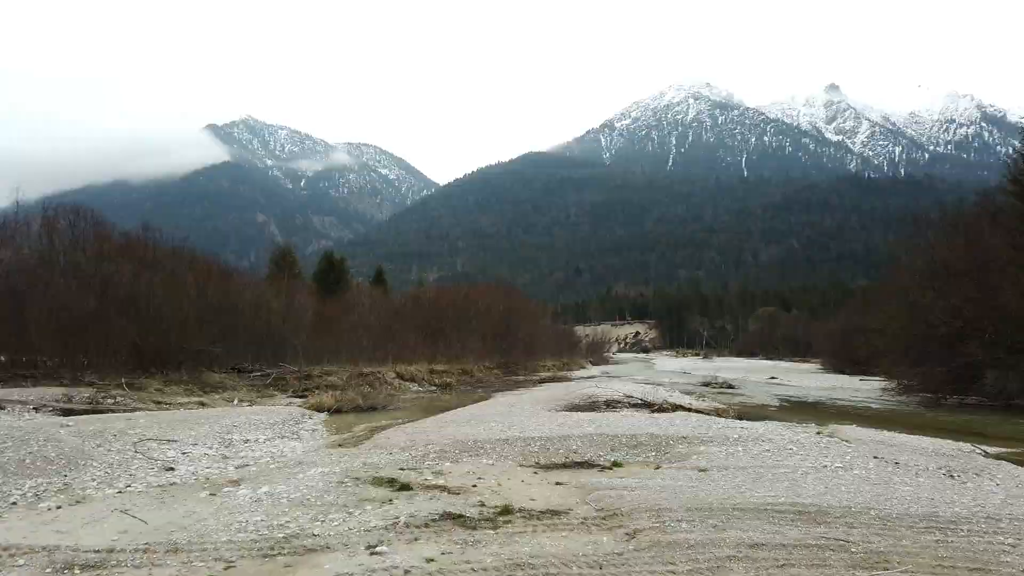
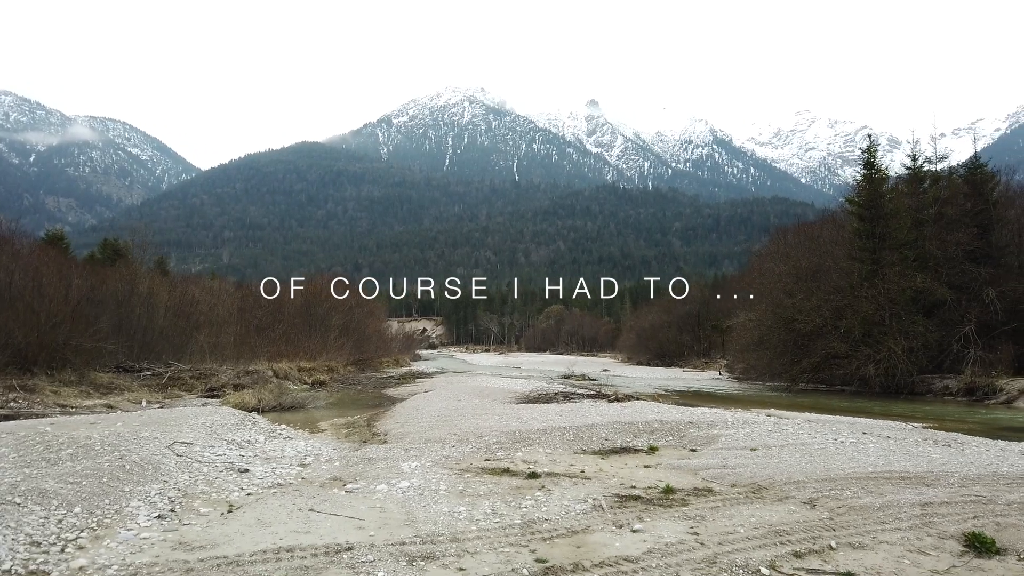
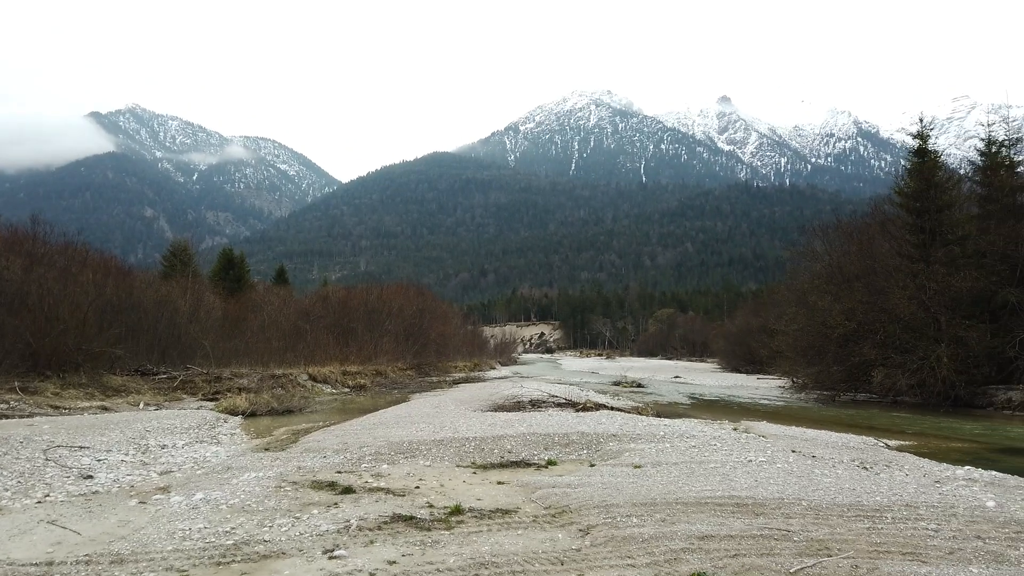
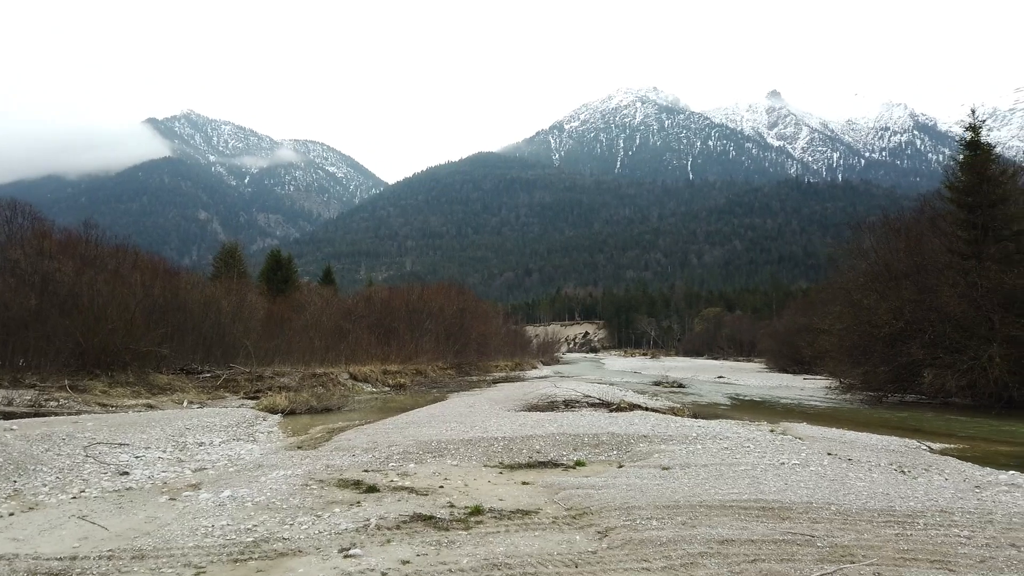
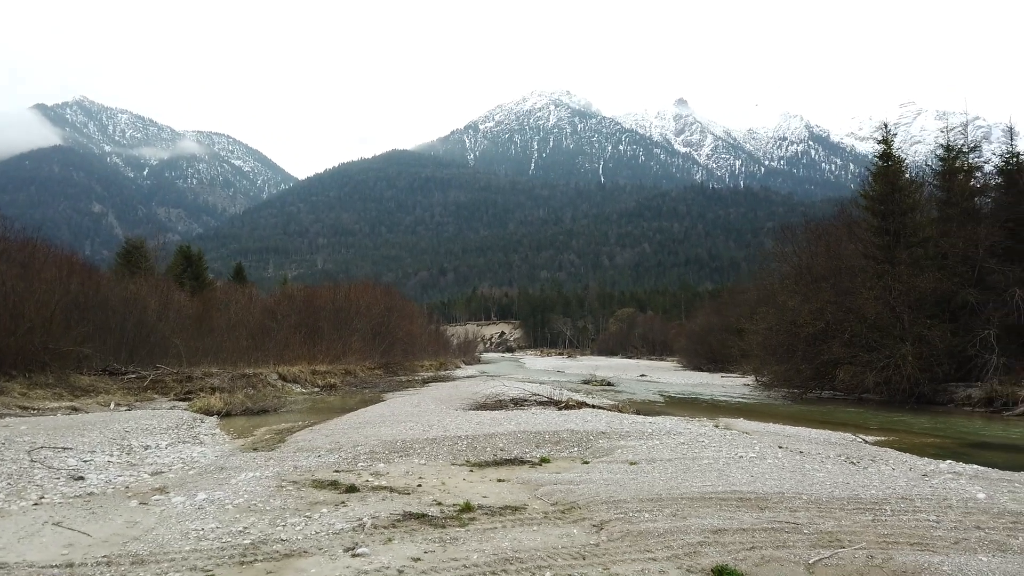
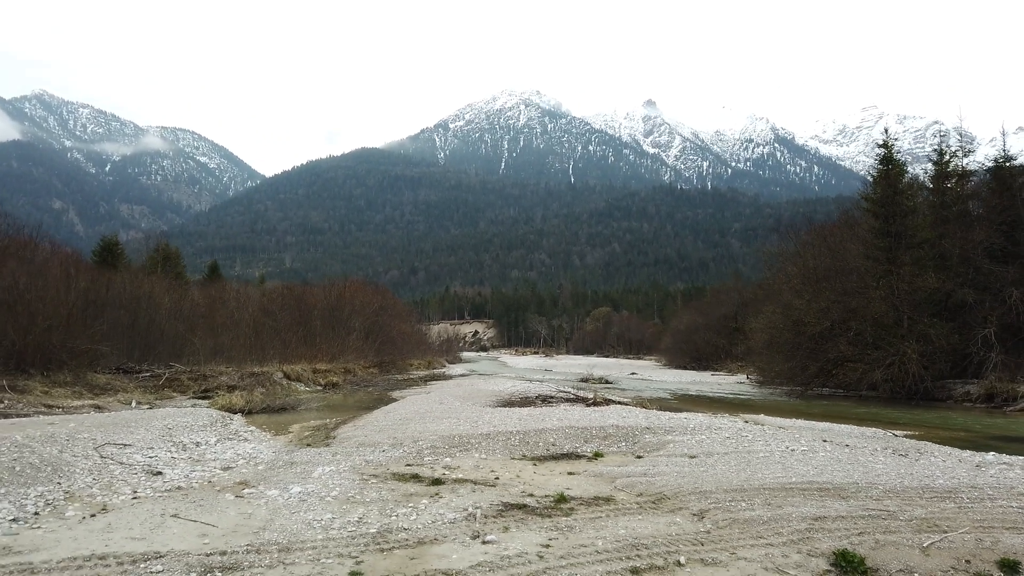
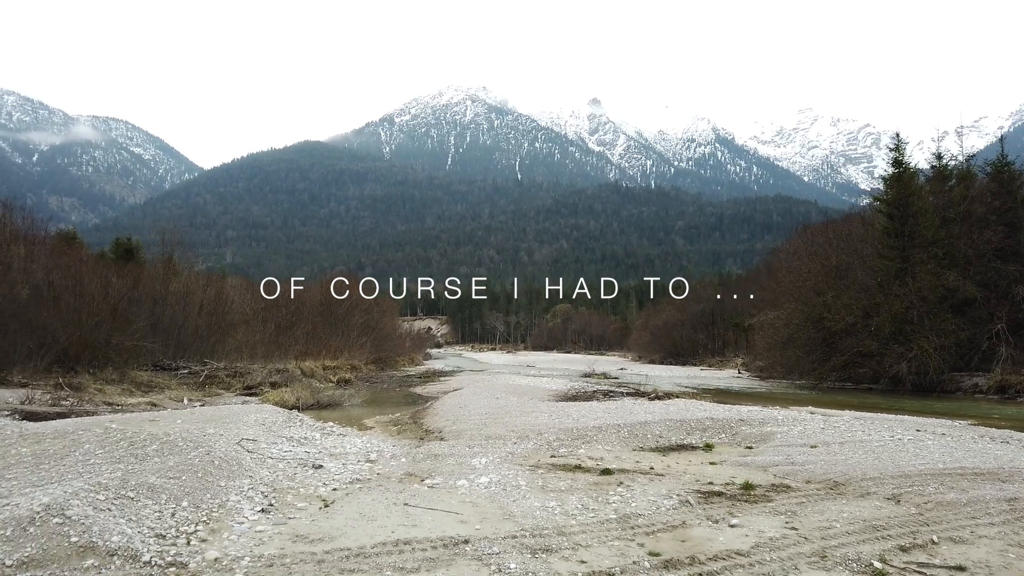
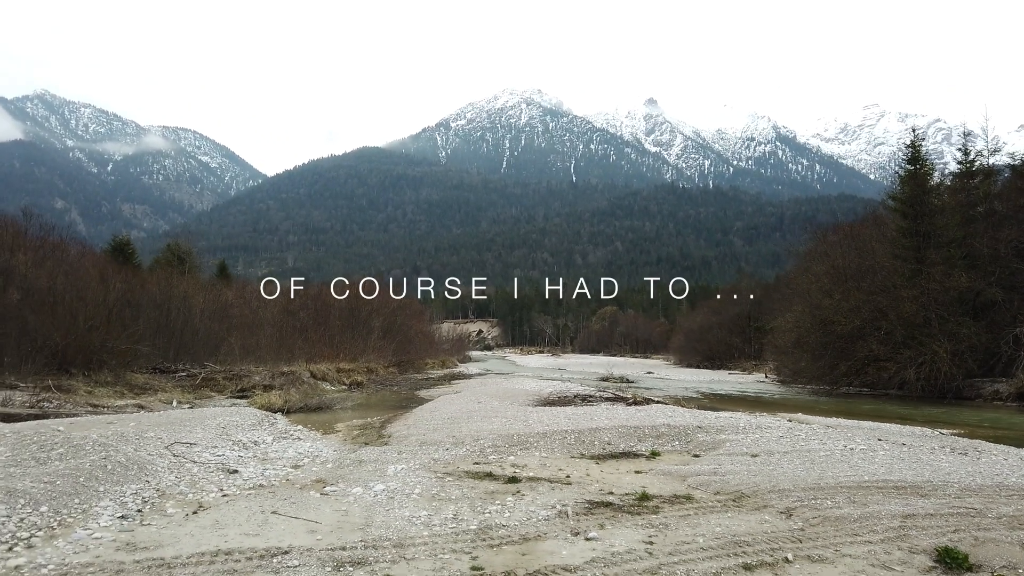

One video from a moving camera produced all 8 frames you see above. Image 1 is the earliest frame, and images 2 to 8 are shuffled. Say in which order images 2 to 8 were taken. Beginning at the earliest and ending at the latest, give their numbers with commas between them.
4, 3, 5, 6, 8, 2, 7
